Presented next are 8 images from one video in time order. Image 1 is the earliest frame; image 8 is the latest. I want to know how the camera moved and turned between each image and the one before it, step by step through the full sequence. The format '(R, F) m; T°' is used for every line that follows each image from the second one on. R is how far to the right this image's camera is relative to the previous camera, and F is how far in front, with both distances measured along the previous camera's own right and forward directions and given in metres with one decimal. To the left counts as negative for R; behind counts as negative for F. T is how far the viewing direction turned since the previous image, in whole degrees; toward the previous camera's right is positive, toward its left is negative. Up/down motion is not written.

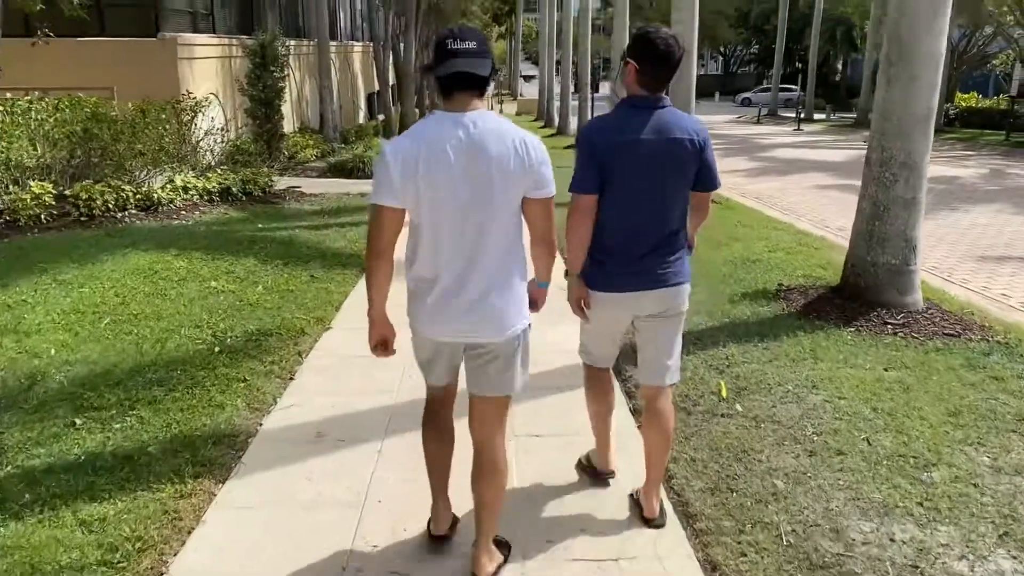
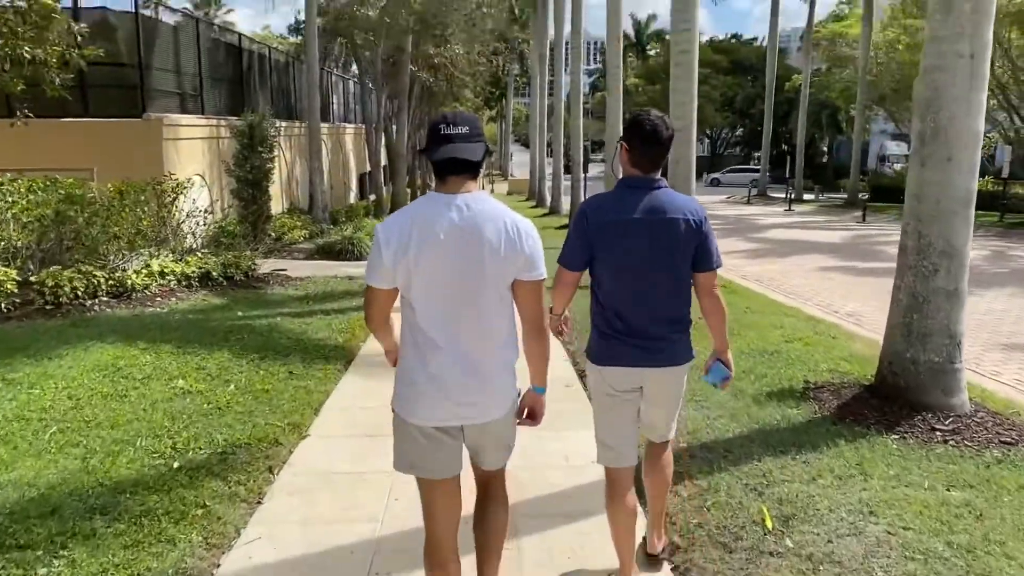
(-0.1, +0.6) m; +1°
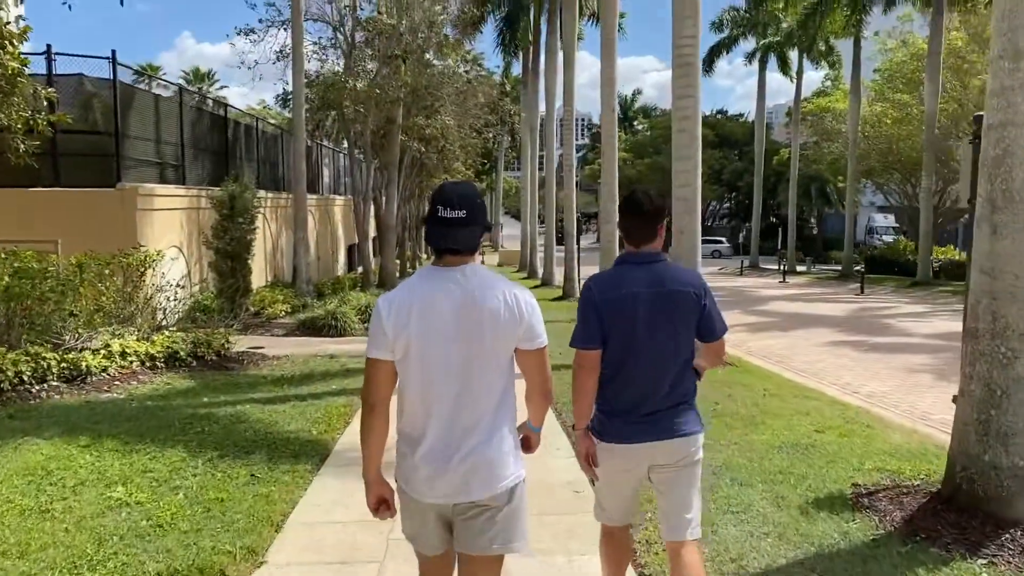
(-0.1, +0.8) m; +1°
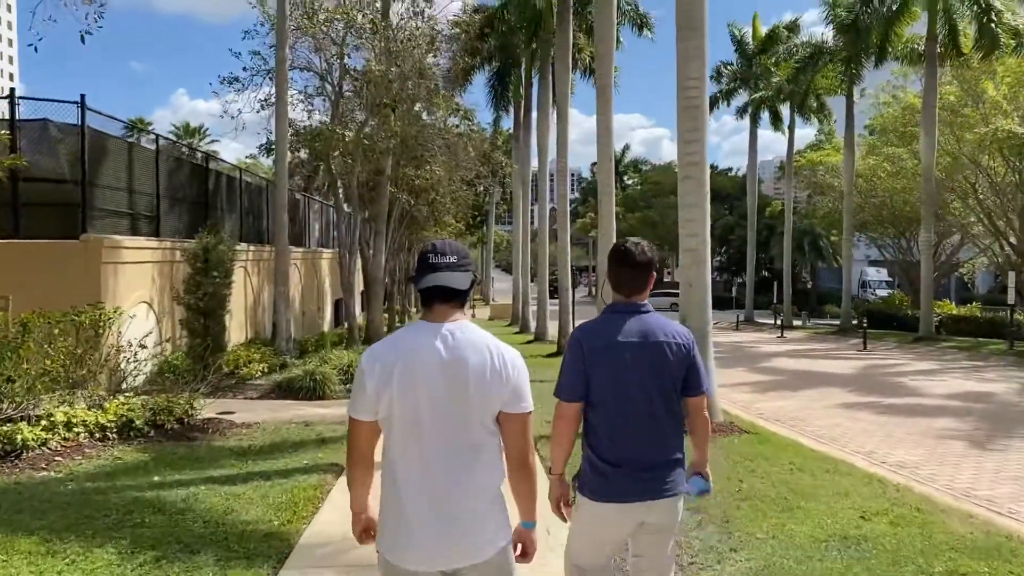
(0.0, +0.9) m; +1°
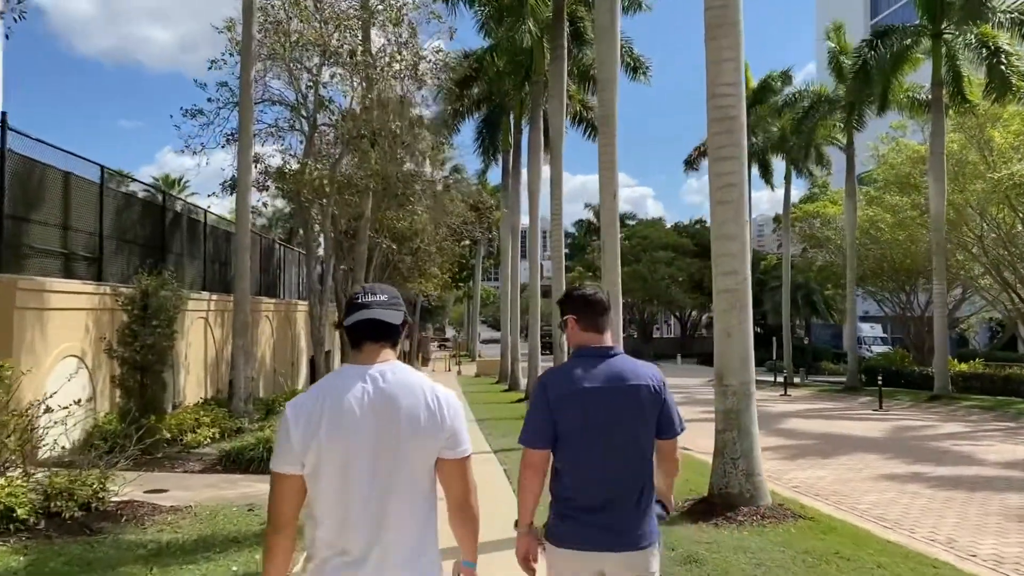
(-0.1, +1.9) m; +1°
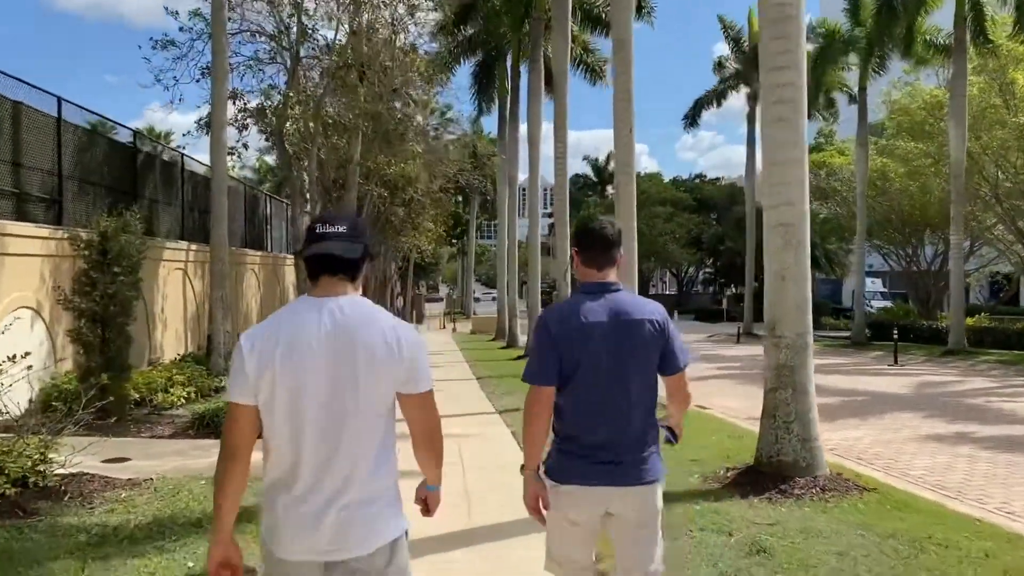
(-0.2, +1.2) m; +1°
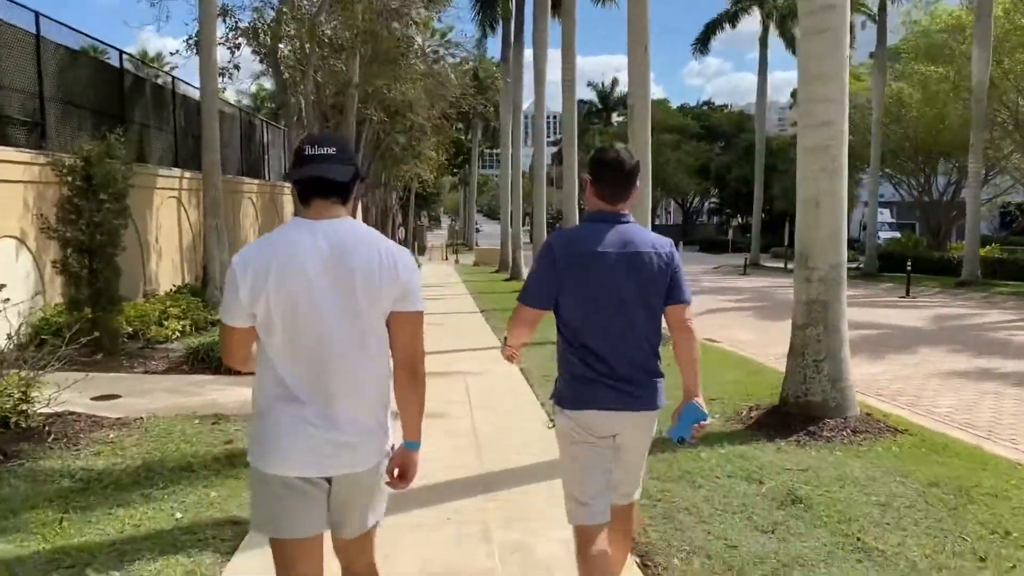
(-0.1, +0.5) m; 0°
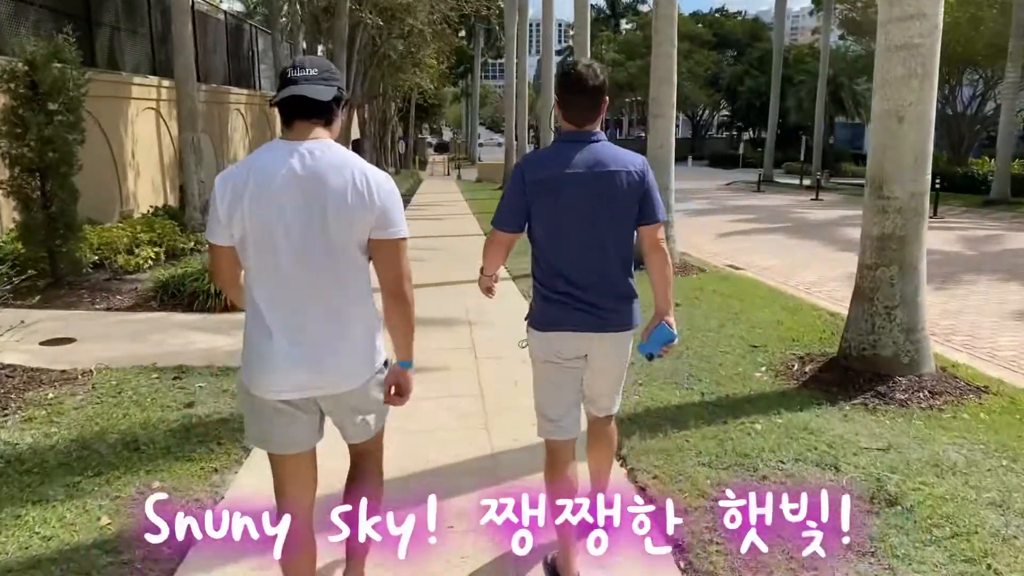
(-0.1, +1.1) m; 0°
